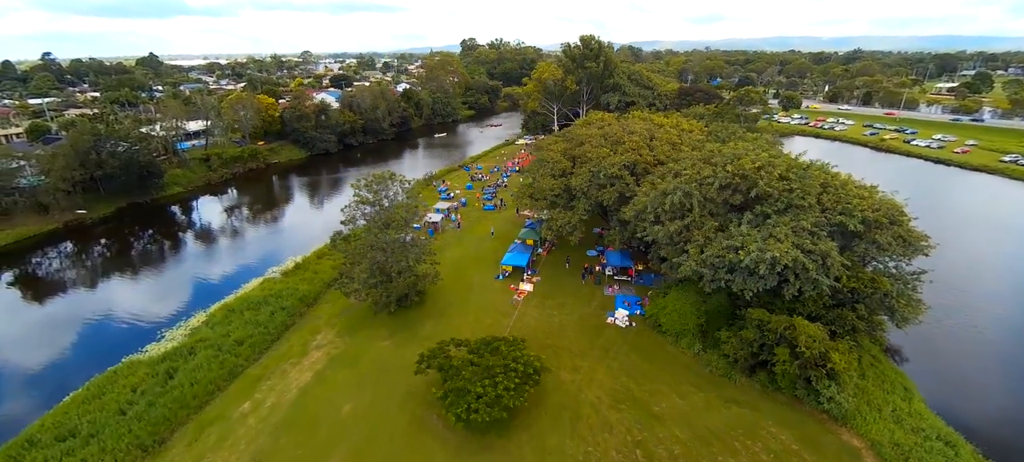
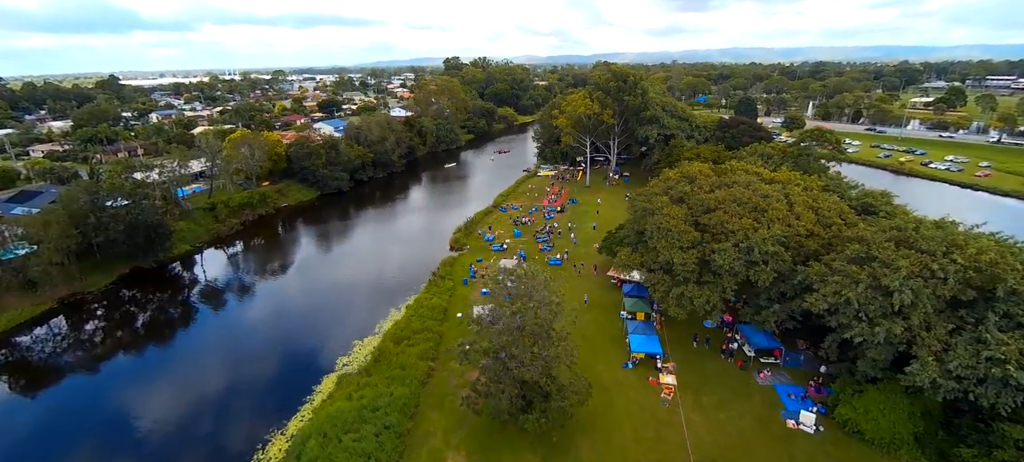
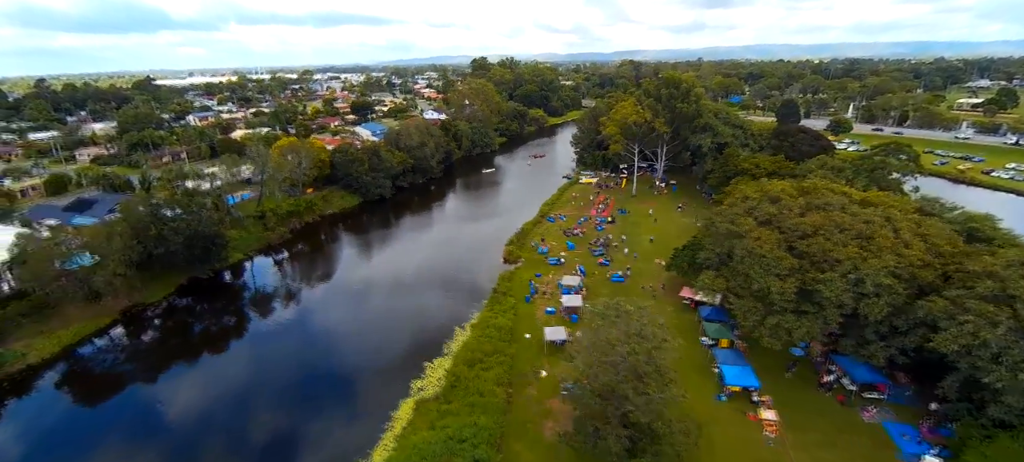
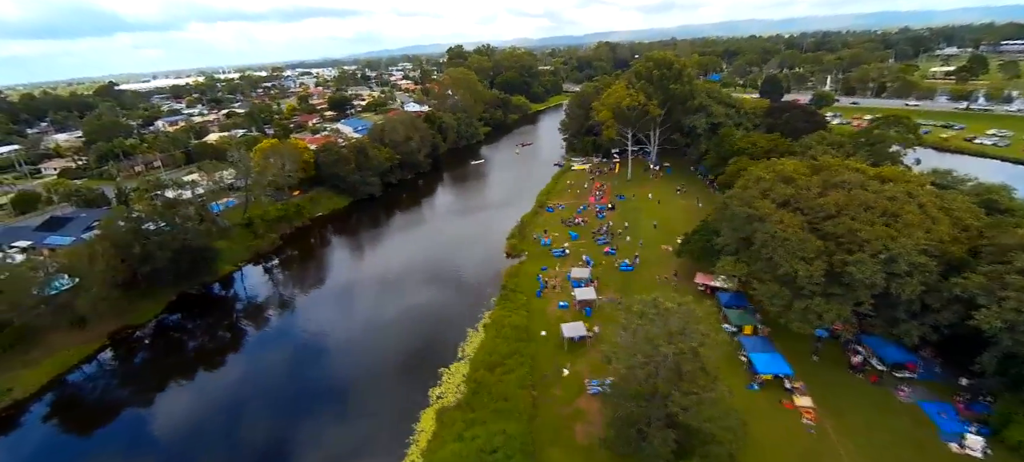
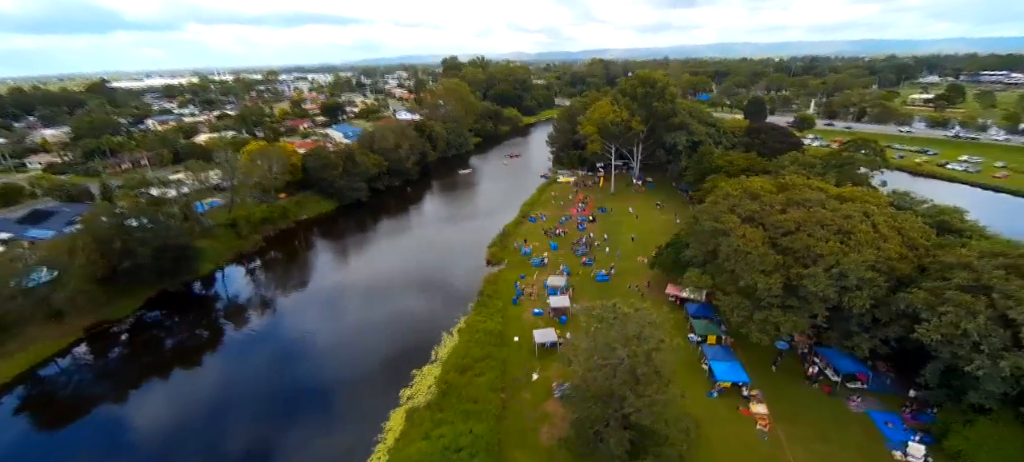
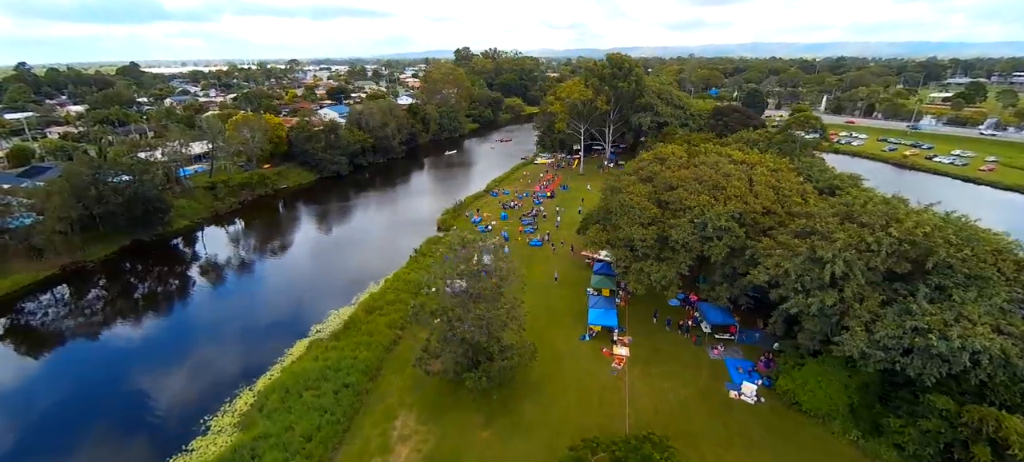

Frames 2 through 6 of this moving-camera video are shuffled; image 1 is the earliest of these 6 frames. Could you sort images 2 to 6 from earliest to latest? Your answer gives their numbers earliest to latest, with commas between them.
6, 2, 3, 5, 4
